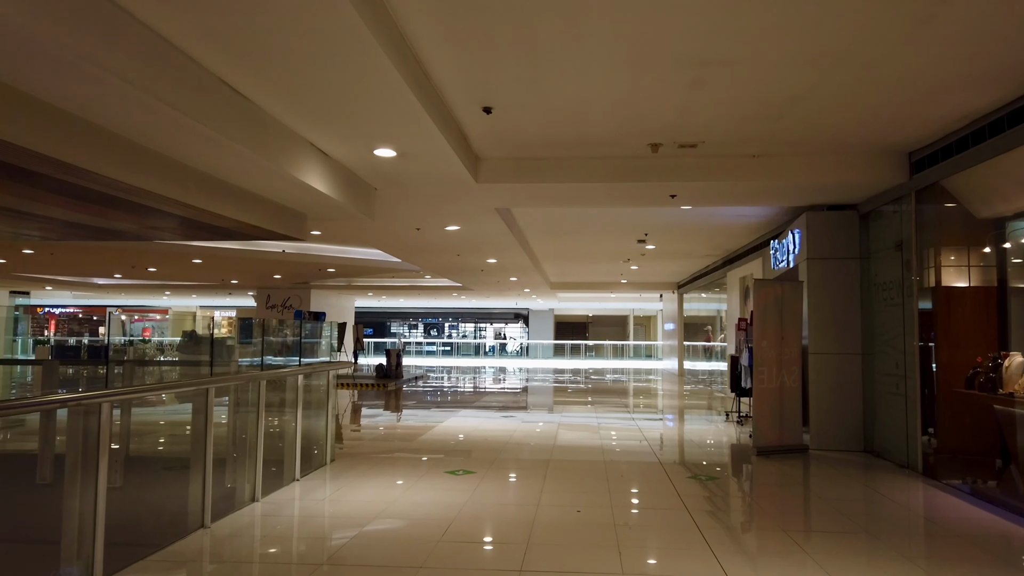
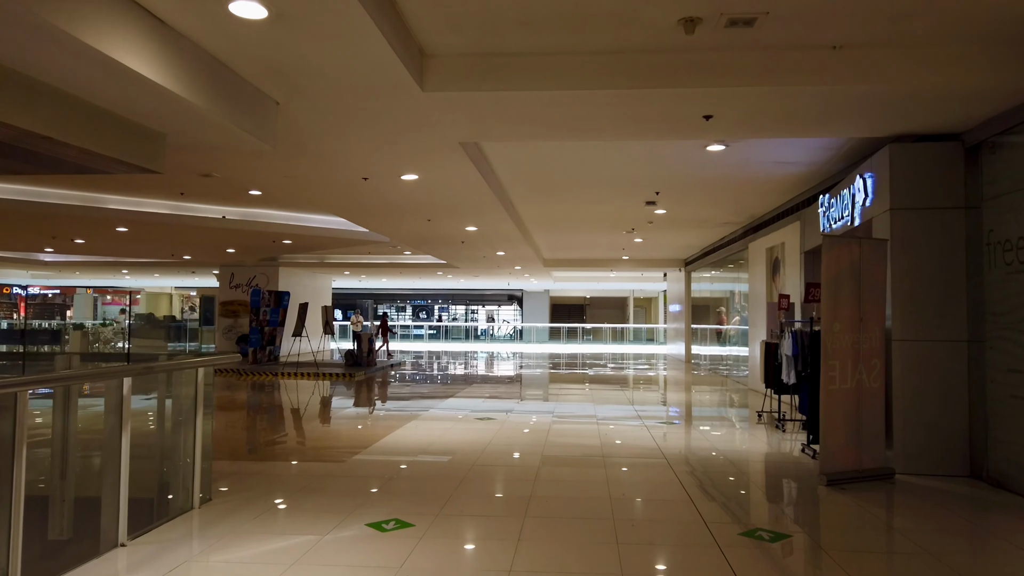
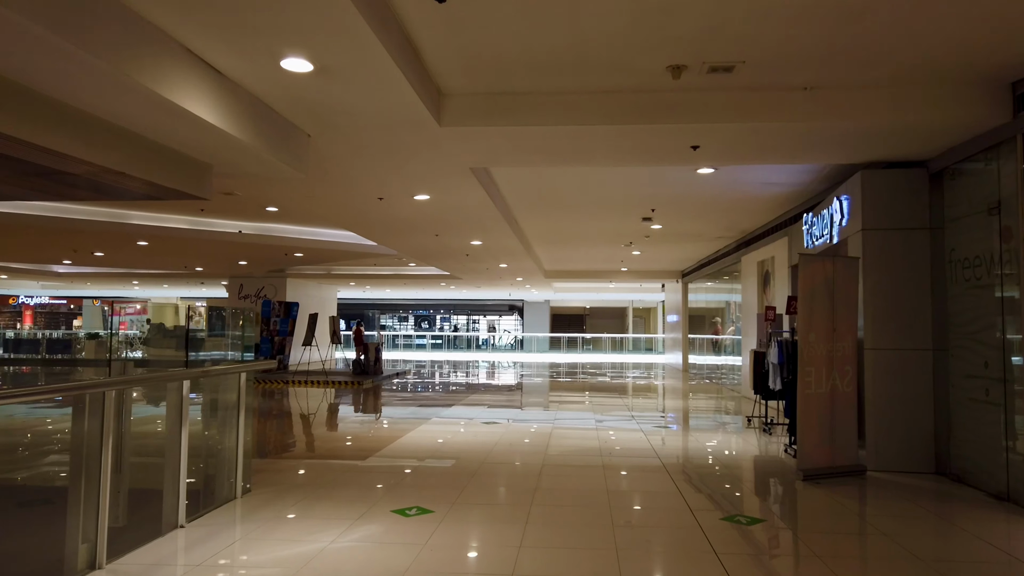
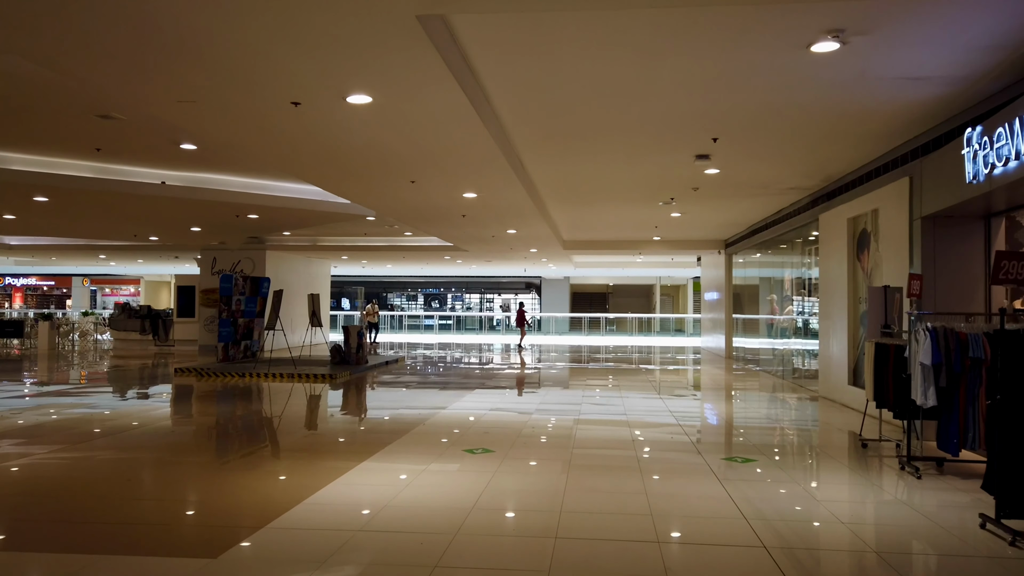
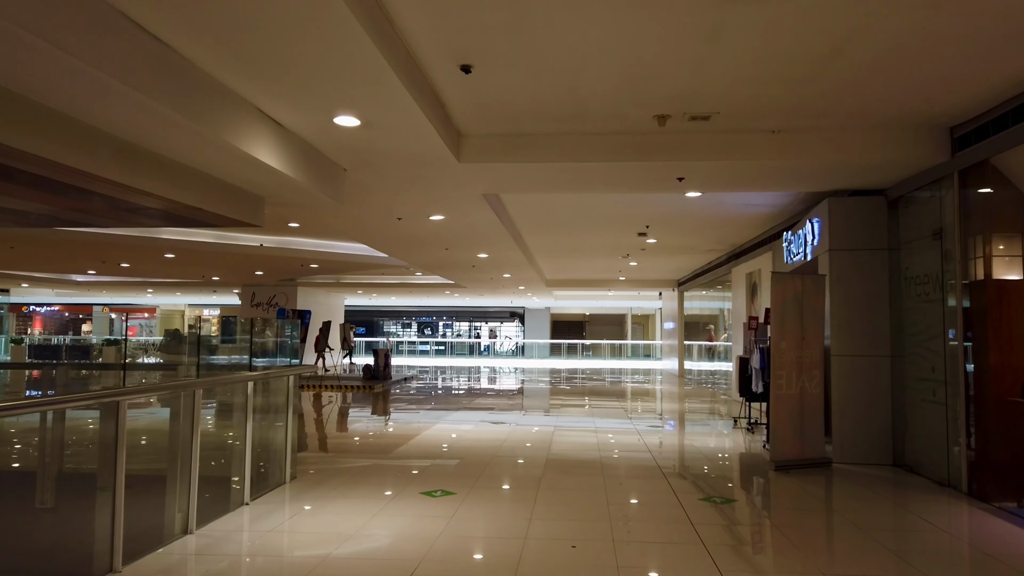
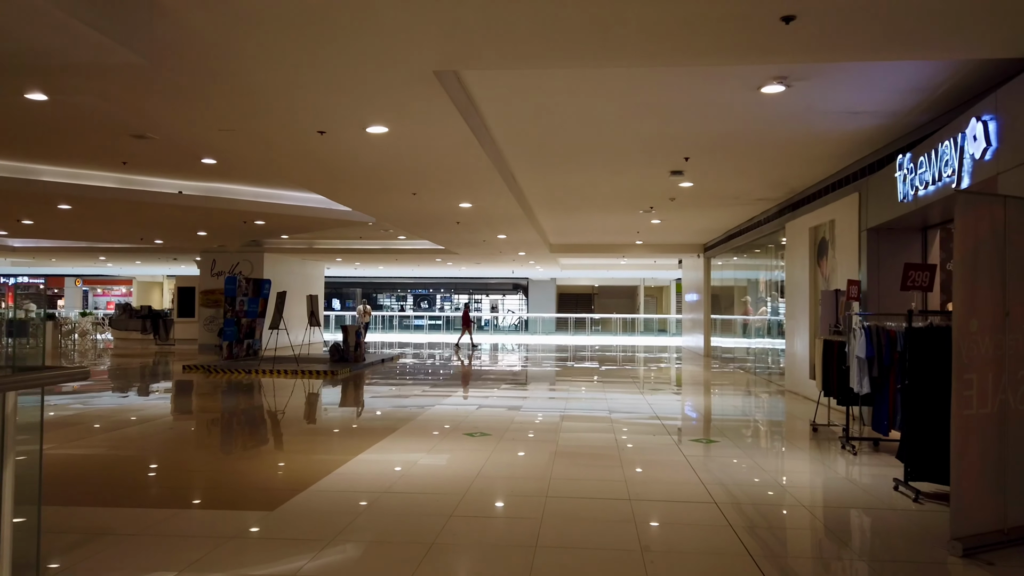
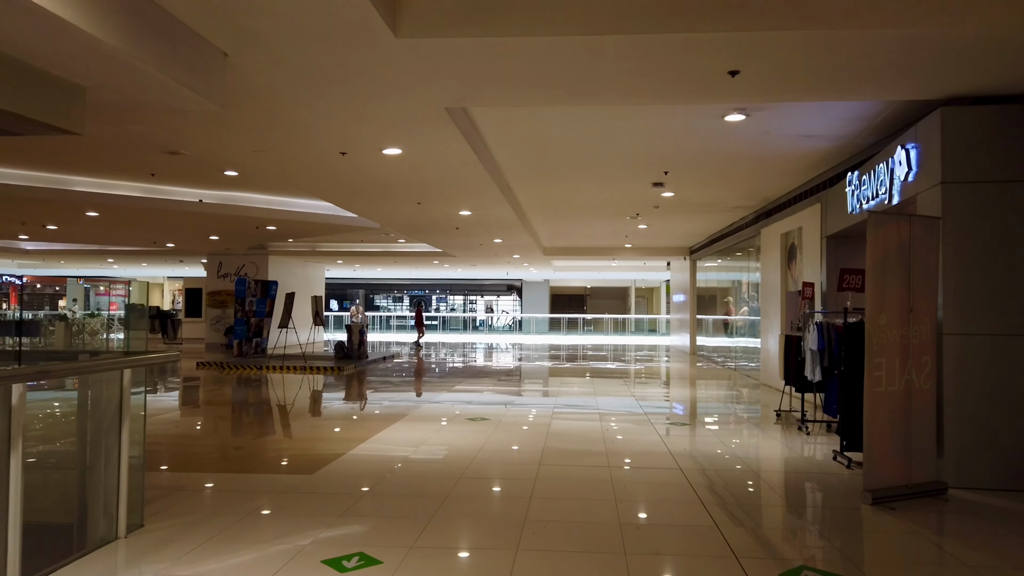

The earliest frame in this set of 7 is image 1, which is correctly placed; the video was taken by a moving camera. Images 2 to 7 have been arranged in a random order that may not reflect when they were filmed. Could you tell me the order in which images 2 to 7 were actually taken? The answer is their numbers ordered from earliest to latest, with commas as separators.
5, 3, 2, 7, 6, 4
